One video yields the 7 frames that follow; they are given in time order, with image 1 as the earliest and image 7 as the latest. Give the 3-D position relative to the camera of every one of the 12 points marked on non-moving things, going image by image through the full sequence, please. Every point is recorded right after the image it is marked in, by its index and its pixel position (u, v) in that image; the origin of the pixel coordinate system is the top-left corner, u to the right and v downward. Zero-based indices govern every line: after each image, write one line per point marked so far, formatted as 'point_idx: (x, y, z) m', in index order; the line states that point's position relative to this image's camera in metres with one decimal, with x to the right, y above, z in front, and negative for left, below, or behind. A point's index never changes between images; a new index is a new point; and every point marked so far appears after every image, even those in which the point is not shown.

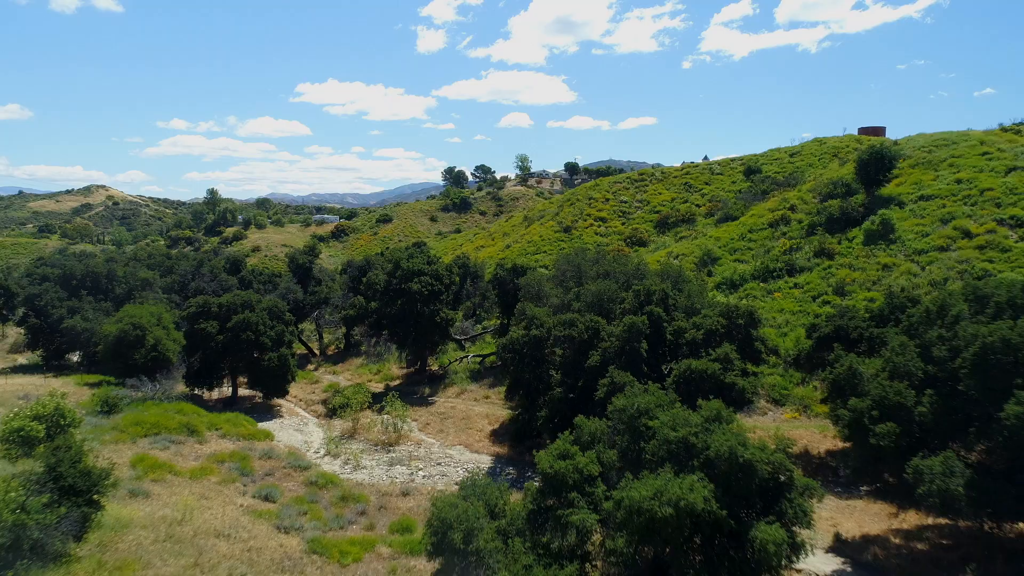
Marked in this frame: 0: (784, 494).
0: (+4.1, -3.1, +10.8) m
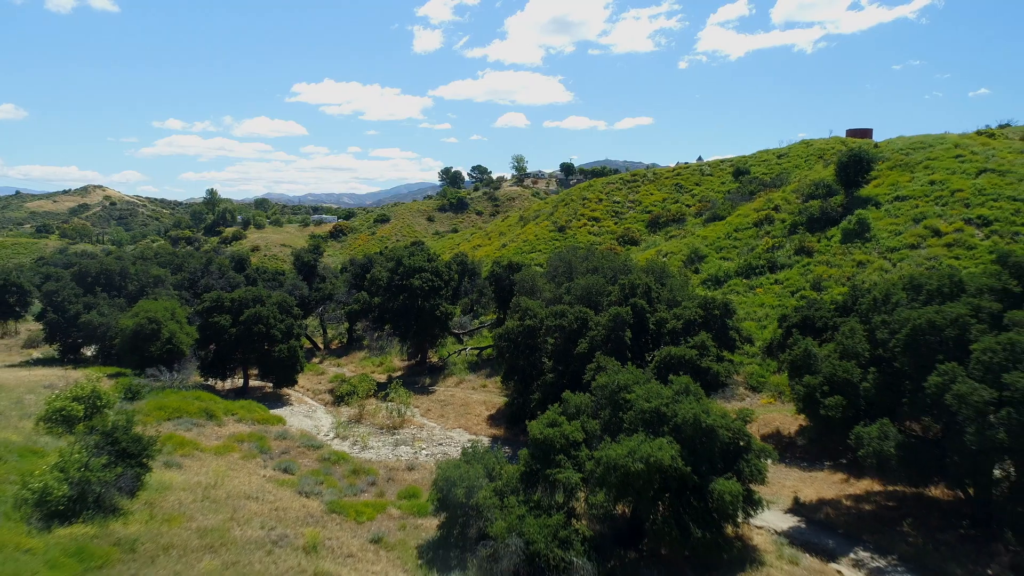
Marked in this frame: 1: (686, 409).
0: (+4.0, -2.9, +12.5) m
1: (+3.0, -2.1, +12.4) m
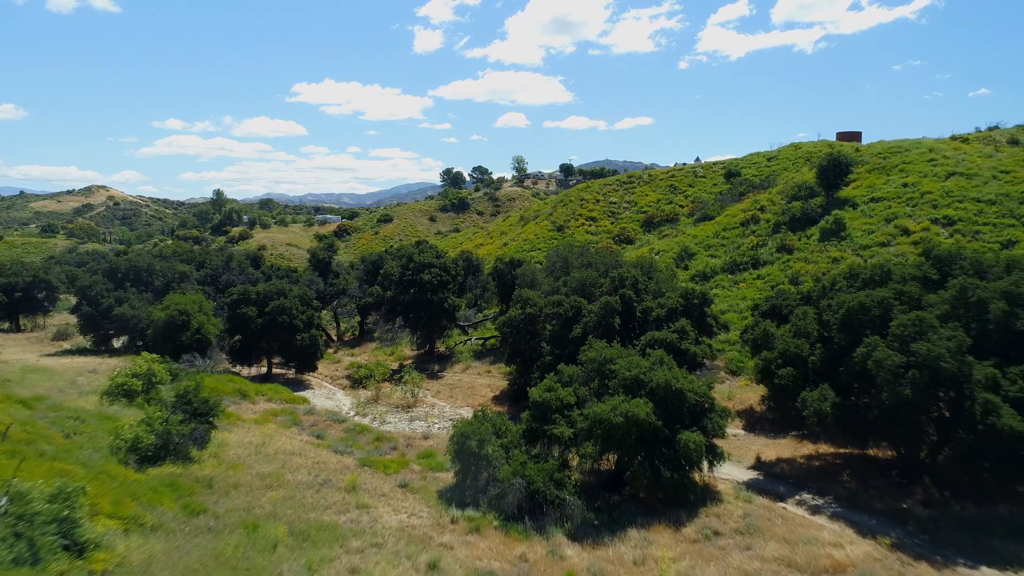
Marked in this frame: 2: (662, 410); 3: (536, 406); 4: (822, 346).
0: (+4.1, -2.7, +15.1) m
1: (+3.1, -1.8, +15.0) m
2: (+3.1, -2.5, +14.8) m
3: (+0.6, -2.6, +16.1) m
4: (+6.9, -1.3, +16.0) m
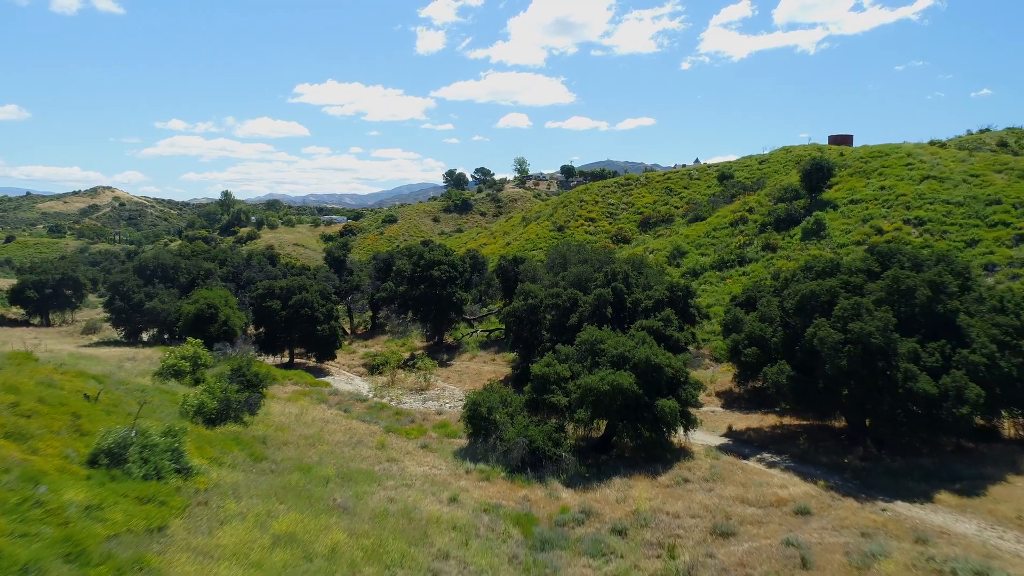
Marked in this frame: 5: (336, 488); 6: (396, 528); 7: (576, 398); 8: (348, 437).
0: (+4.2, -2.4, +17.8) m
1: (+3.2, -1.6, +17.7) m
2: (+3.2, -2.3, +17.4) m
3: (+0.7, -2.4, +18.8) m
4: (+7.1, -1.0, +18.7) m
5: (-3.3, -3.7, +13.3) m
6: (-1.9, -3.9, +11.6) m
7: (+1.6, -2.7, +17.5) m
8: (-4.1, -3.7, +17.8) m
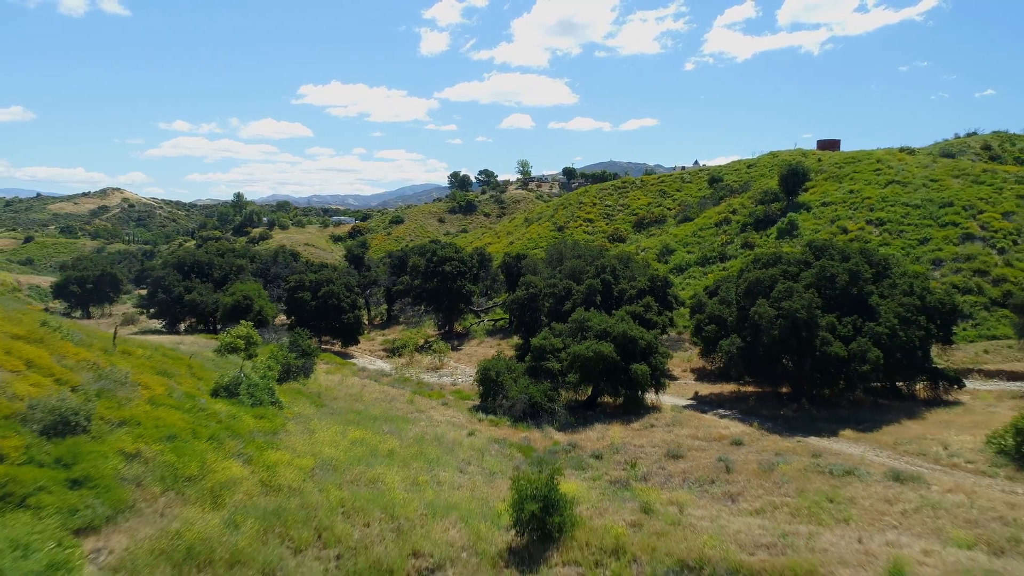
0: (+4.3, -2.0, +22.0) m
1: (+3.3, -1.2, +21.9) m
2: (+3.3, -1.9, +21.6) m
3: (+0.8, -2.0, +23.0) m
4: (+7.2, -0.7, +22.9) m
5: (-3.2, -3.3, +17.5) m
6: (-1.8, -3.5, +15.8) m
7: (+1.7, -2.3, +21.7) m
8: (-4.0, -3.4, +22.1) m
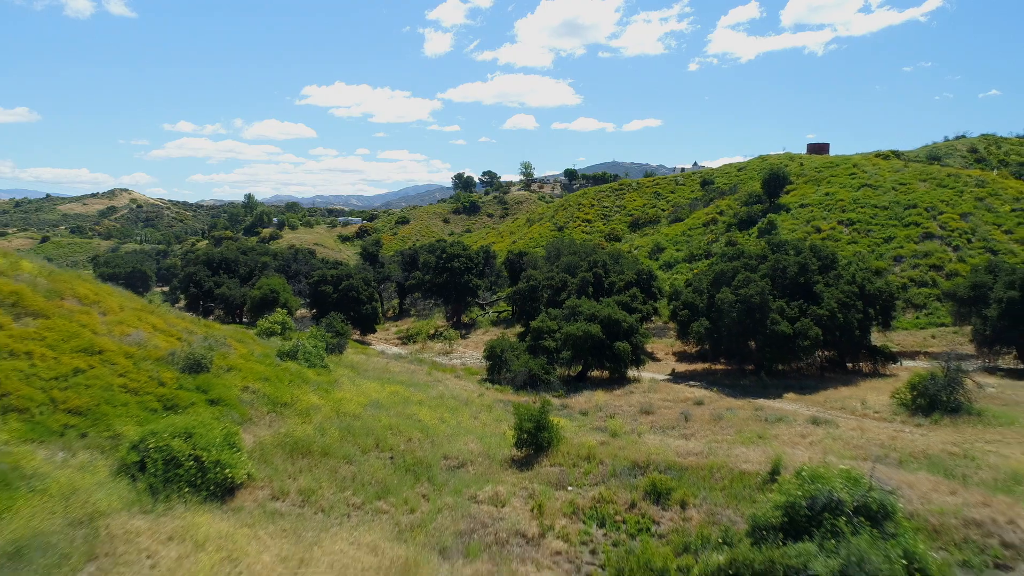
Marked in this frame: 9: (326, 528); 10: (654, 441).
0: (+4.4, -1.7, +25.9) m
1: (+3.4, -0.8, +25.8) m
2: (+3.4, -1.5, +25.5) m
3: (+0.9, -1.7, +26.9) m
4: (+7.3, -0.3, +26.7) m
5: (-3.1, -2.9, +21.4) m
6: (-1.7, -3.1, +19.7) m
7: (+1.8, -2.0, +25.6) m
8: (-3.9, -3.0, +26.0) m
9: (-2.5, -3.3, +9.7) m
10: (+3.0, -3.3, +15.1) m
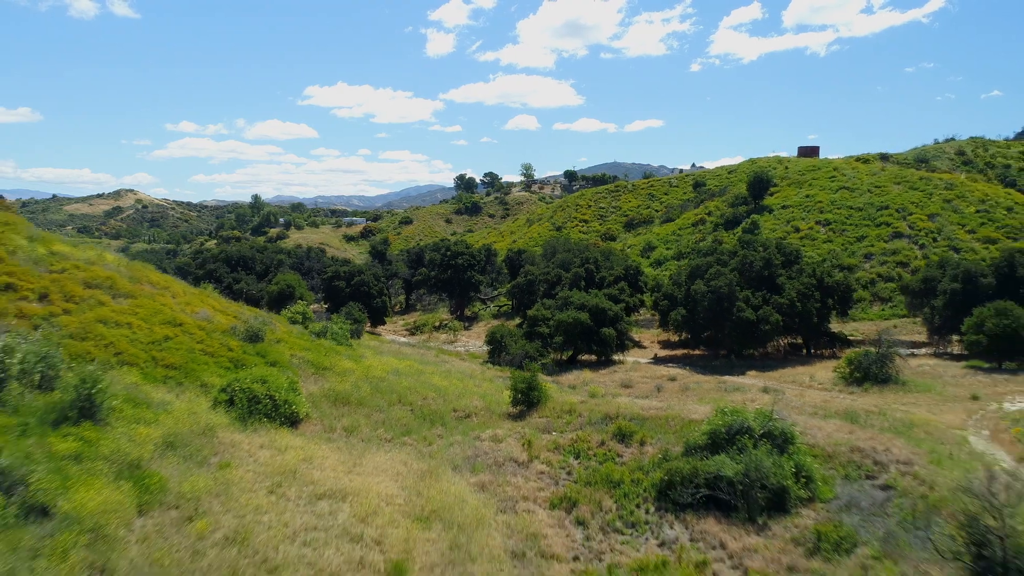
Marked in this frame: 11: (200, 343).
0: (+4.4, -1.4, +29.1) m
1: (+3.3, -0.5, +29.0) m
2: (+3.4, -1.2, +28.8) m
3: (+0.8, -1.4, +30.1) m
4: (+7.2, 0.0, +30.0) m
5: (-3.2, -2.6, +24.7) m
6: (-1.8, -2.8, +23.0) m
7: (+1.7, -1.7, +28.8) m
8: (-4.0, -2.7, +29.2) m
9: (-2.6, -2.9, +12.9) m
10: (+2.9, -2.9, +18.4) m
11: (-6.8, -1.2, +15.5) m
